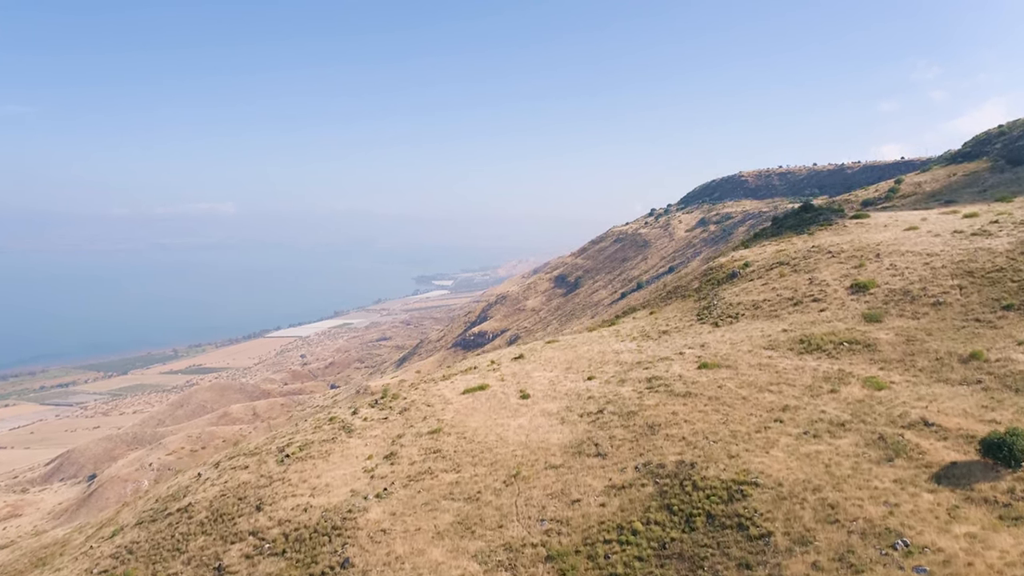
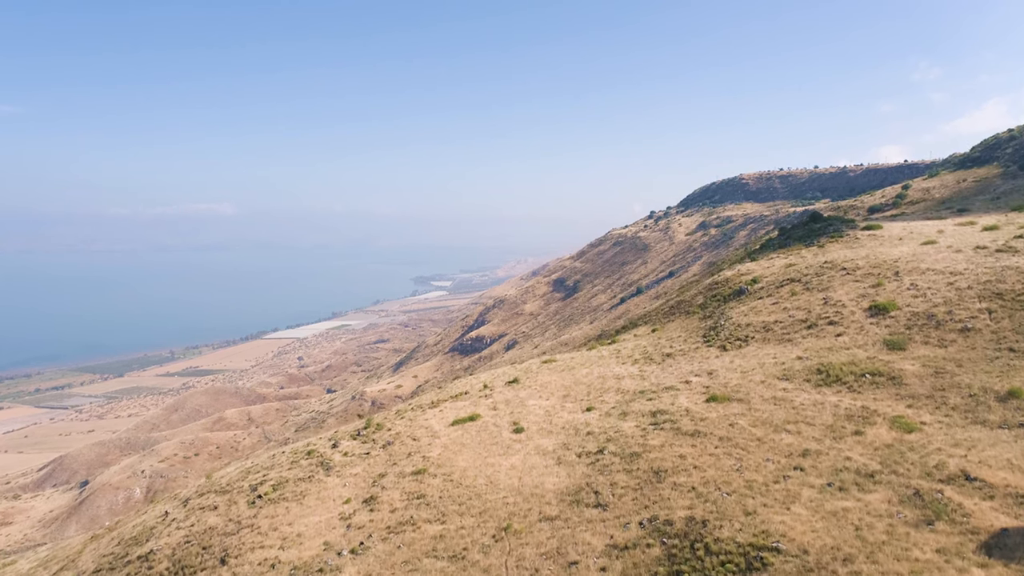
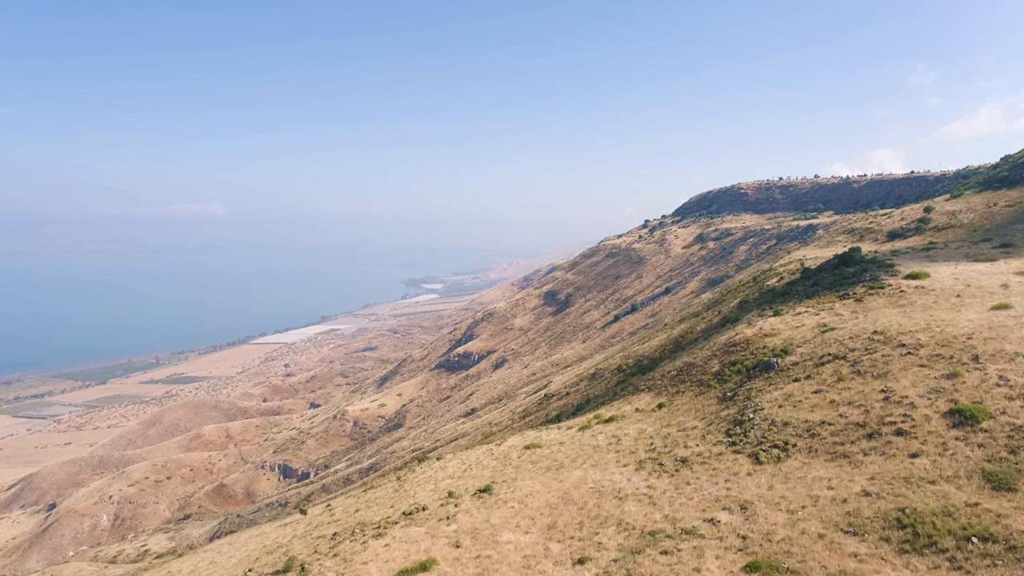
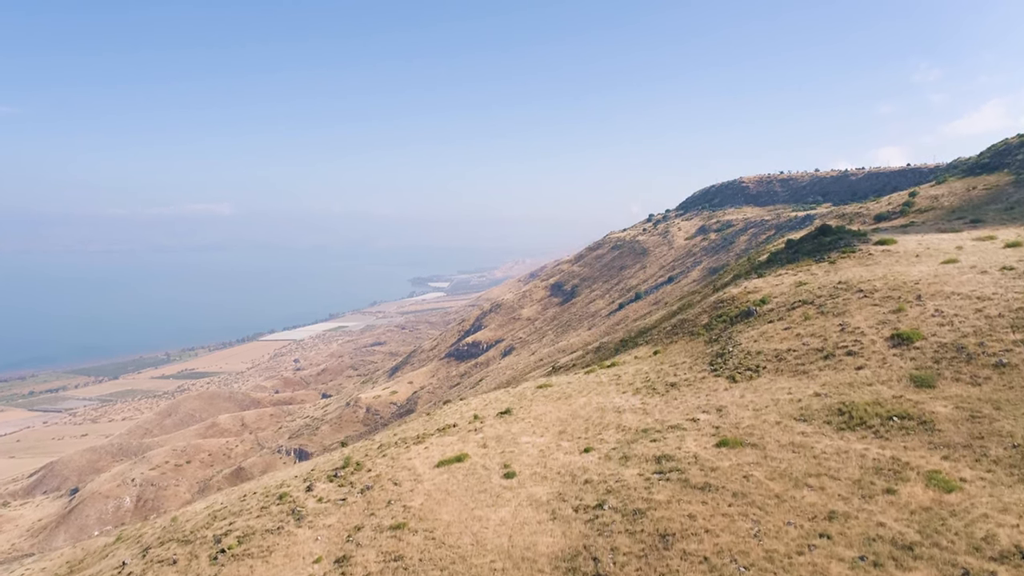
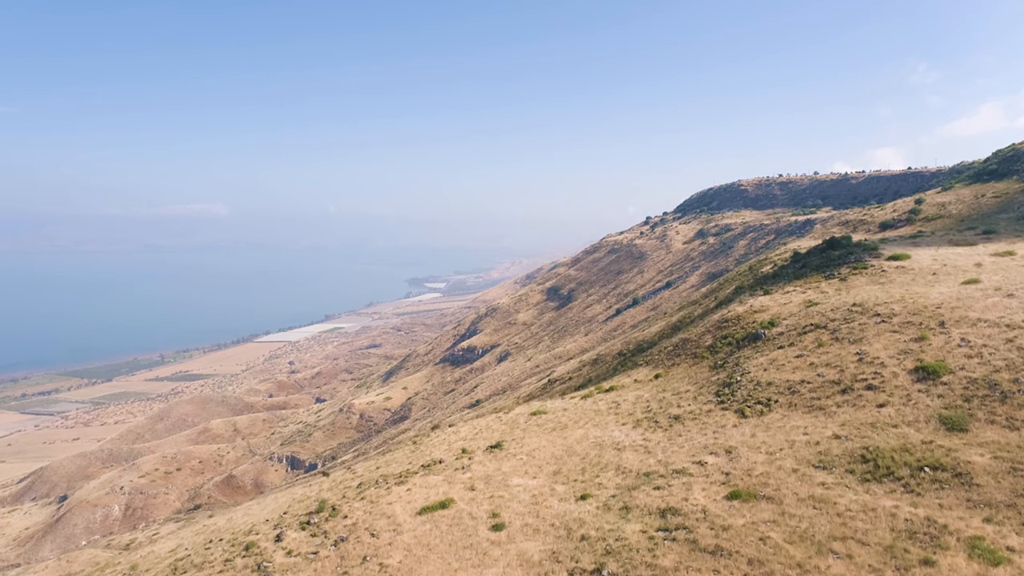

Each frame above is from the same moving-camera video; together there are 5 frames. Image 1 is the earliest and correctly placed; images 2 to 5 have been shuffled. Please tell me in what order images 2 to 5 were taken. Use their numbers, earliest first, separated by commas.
2, 4, 5, 3
